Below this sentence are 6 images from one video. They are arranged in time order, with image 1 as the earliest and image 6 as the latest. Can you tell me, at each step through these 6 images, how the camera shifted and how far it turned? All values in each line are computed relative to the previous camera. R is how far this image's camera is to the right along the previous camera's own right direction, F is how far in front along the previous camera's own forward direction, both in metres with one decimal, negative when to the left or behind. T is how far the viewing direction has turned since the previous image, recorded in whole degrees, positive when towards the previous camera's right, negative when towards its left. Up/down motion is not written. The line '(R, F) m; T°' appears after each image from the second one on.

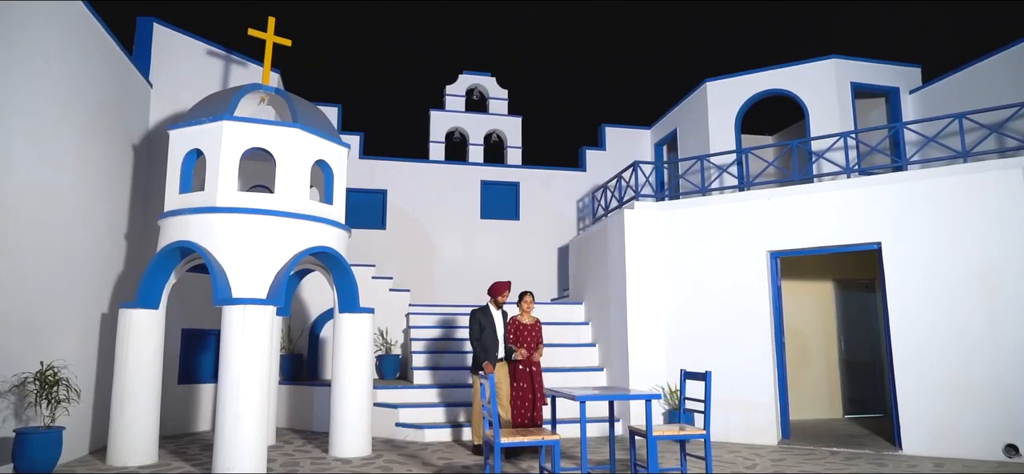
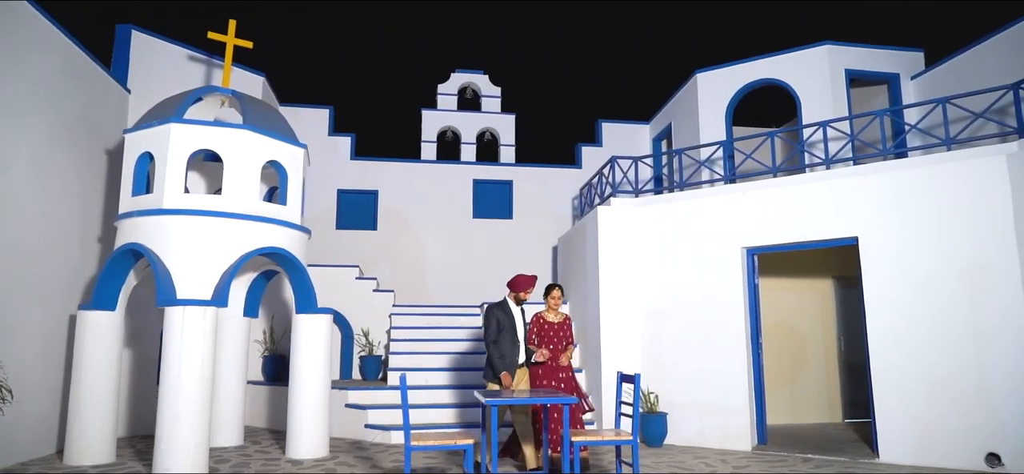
(+0.9, +0.2) m; -4°
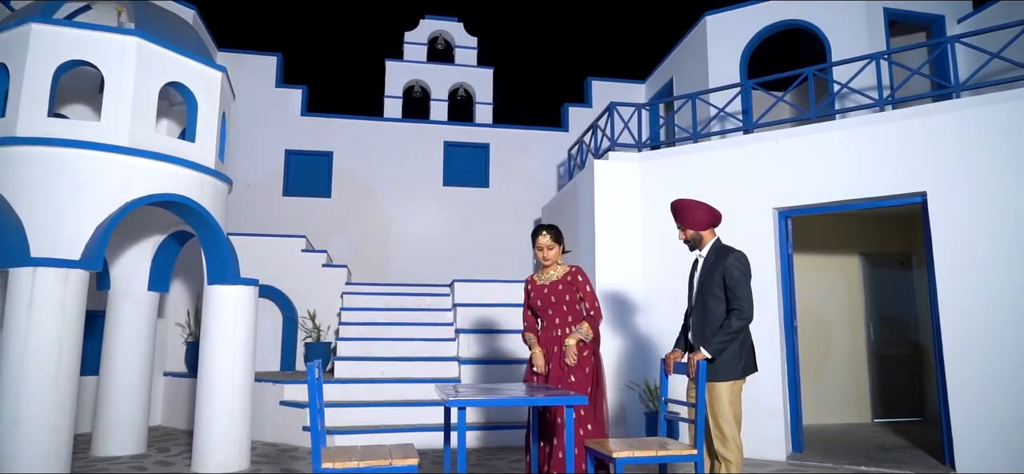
(0.0, +1.5) m; +2°
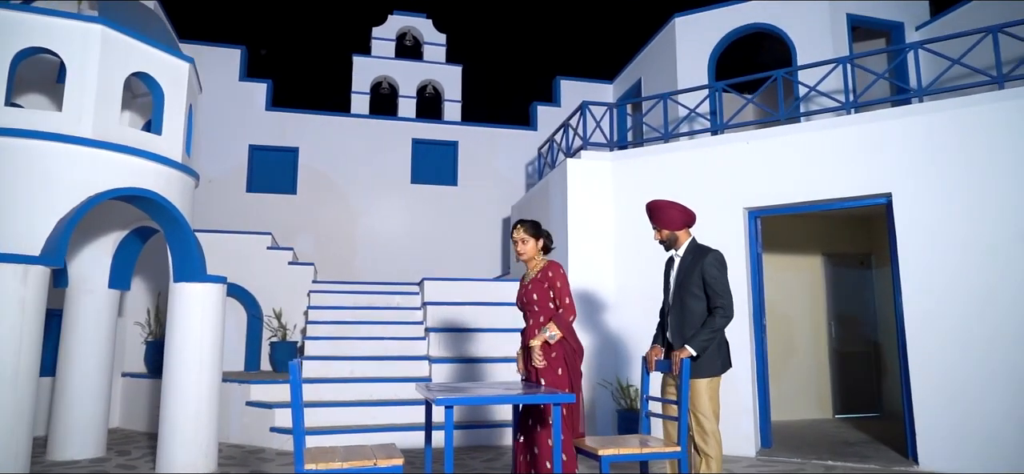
(-0.1, 0.0) m; +3°
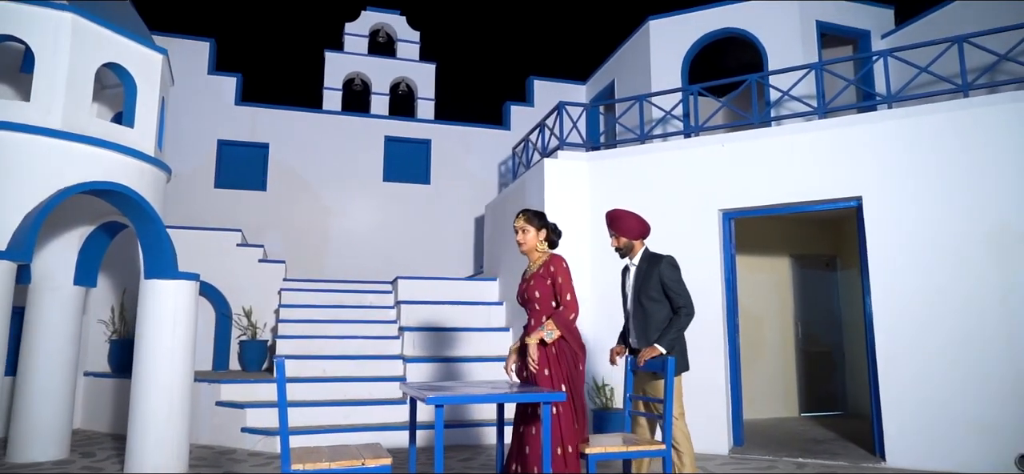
(-0.1, 0.0) m; +3°
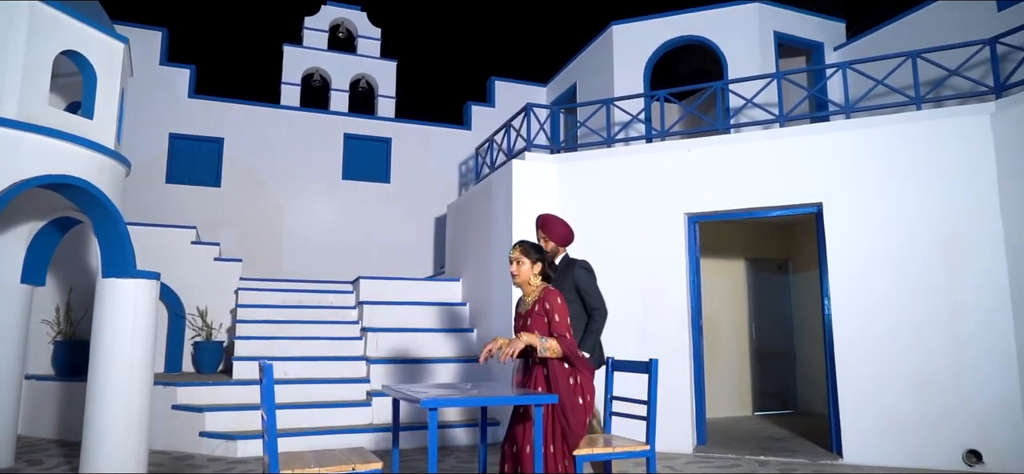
(-0.2, 0.0) m; +4°
